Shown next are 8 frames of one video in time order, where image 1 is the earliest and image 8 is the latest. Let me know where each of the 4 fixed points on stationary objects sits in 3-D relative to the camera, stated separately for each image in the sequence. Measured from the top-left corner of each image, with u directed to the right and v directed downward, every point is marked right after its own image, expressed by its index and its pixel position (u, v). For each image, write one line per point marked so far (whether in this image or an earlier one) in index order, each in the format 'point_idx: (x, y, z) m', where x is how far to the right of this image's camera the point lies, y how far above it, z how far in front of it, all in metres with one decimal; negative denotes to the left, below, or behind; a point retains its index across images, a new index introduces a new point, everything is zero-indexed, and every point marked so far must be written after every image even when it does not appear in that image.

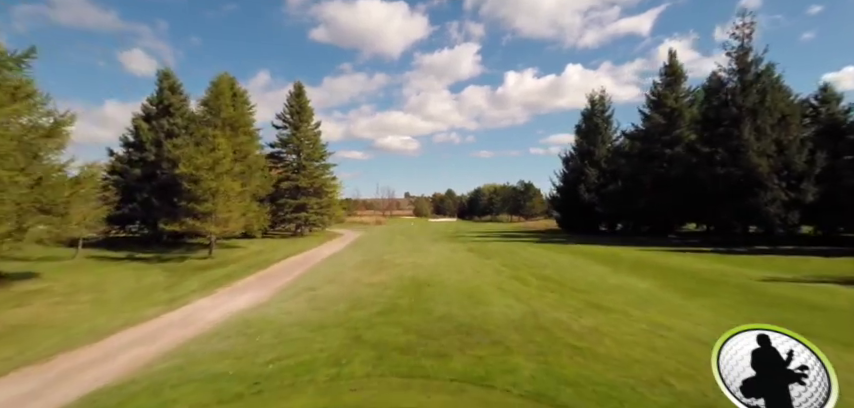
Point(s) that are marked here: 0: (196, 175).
0: (-9.0, +1.1, +16.8) m
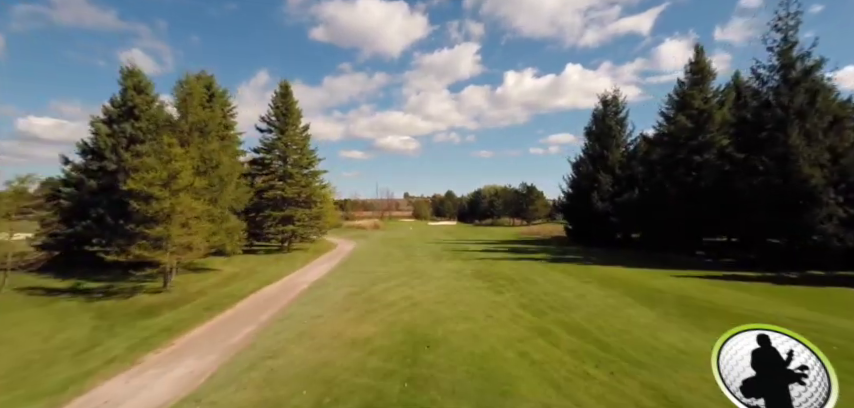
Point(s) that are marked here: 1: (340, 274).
0: (-9.0, +0.4, +13.9) m
1: (-3.8, -3.1, +18.9) m
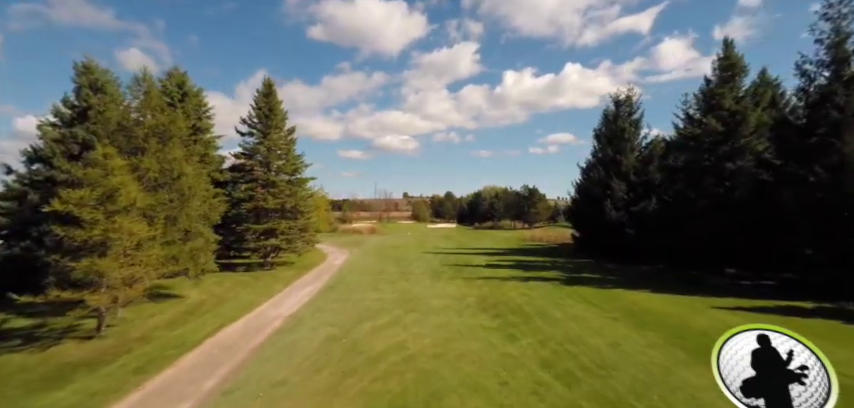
0: (-9.1, -0.3, +11.2) m
1: (-3.9, -3.7, +16.2) m
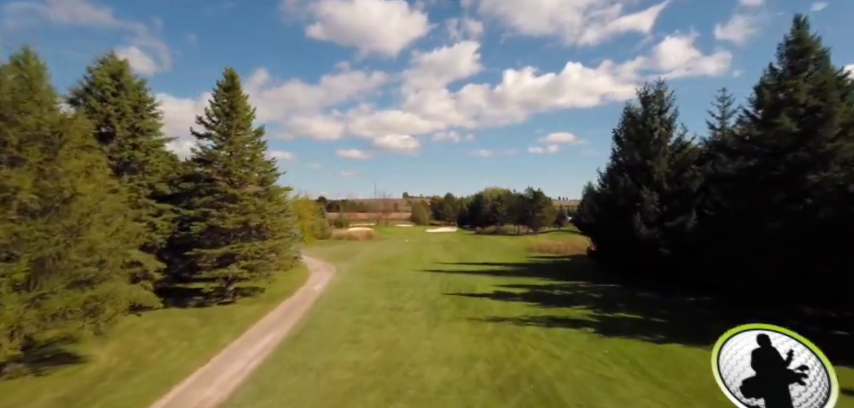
0: (-9.3, -1.1, +6.5) m
1: (-4.1, -4.6, +11.6) m
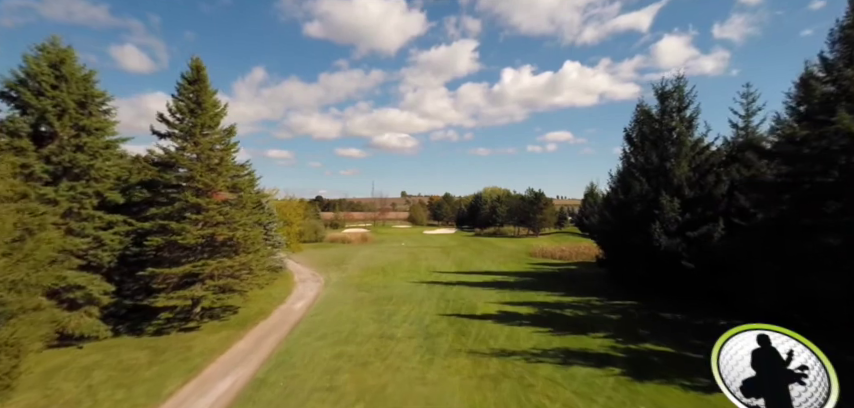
0: (-9.5, -1.6, +3.8) m
1: (-4.3, -5.0, +8.9) m
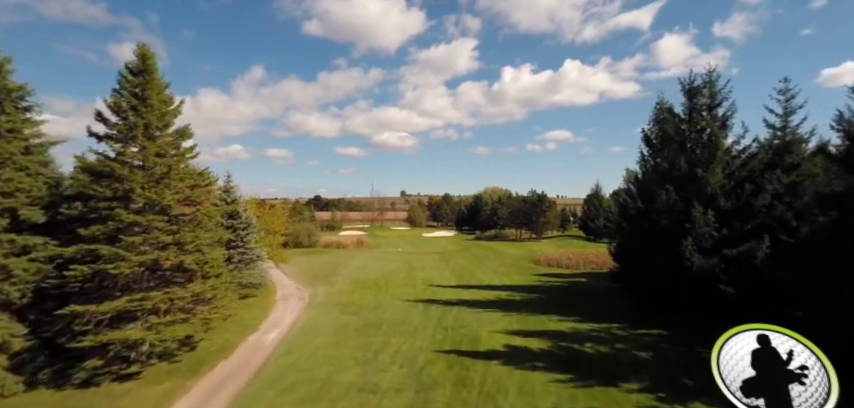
0: (-9.7, -2.3, +0.6) m
1: (-4.5, -5.7, +5.7) m
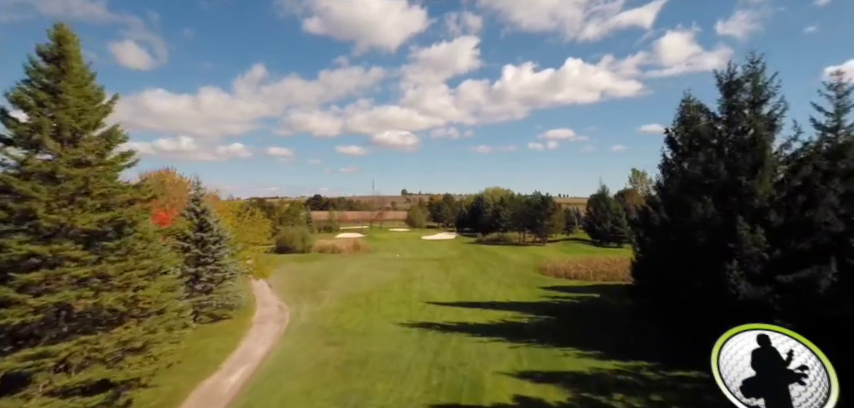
0: (-10.0, -2.9, -2.7) m
1: (-4.8, -6.3, +2.4) m
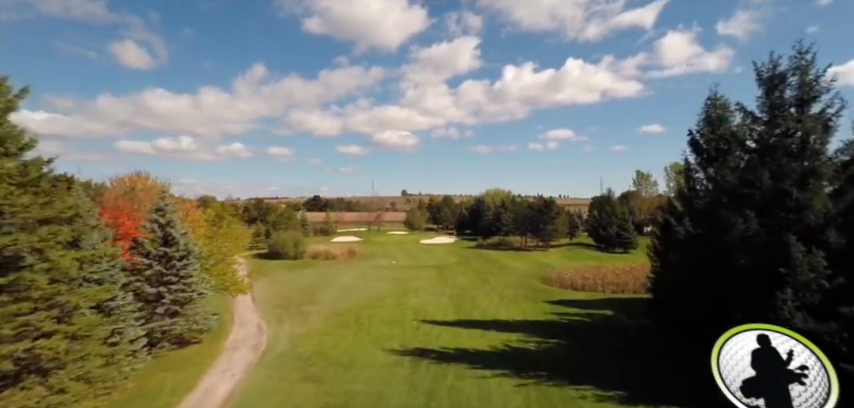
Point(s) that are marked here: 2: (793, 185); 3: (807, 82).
0: (-10.3, -3.4, -5.5) m
1: (-5.1, -6.8, -0.4) m
2: (+13.3, +0.7, +15.7) m
3: (+14.6, +4.7, +16.7) m
